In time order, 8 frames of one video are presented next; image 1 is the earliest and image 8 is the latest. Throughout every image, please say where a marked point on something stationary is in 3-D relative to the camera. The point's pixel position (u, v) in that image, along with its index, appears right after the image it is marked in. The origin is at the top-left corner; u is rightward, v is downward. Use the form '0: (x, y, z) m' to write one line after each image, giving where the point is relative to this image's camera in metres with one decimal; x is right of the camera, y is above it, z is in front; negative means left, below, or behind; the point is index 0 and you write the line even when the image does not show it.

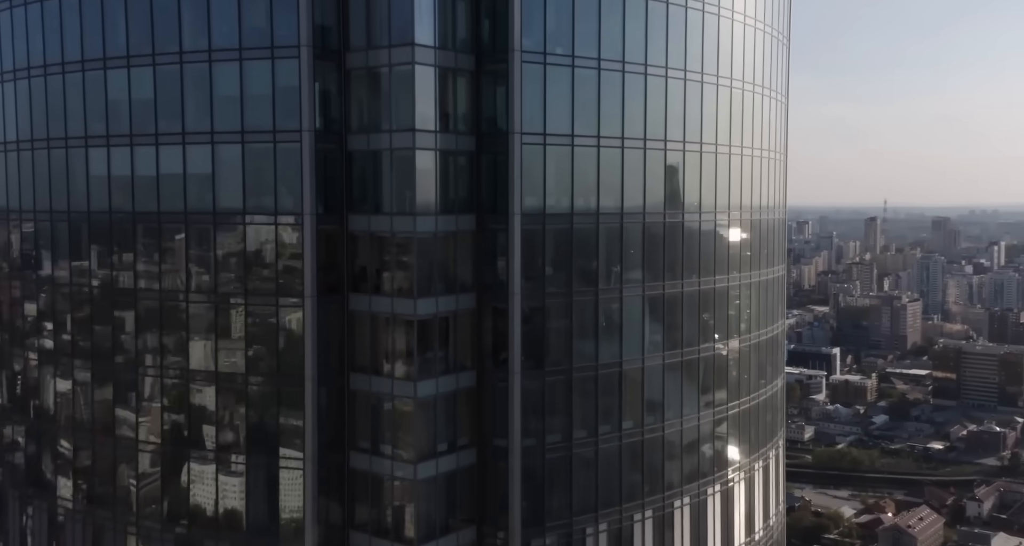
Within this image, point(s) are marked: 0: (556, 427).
0: (+0.9, -2.8, +19.6) m
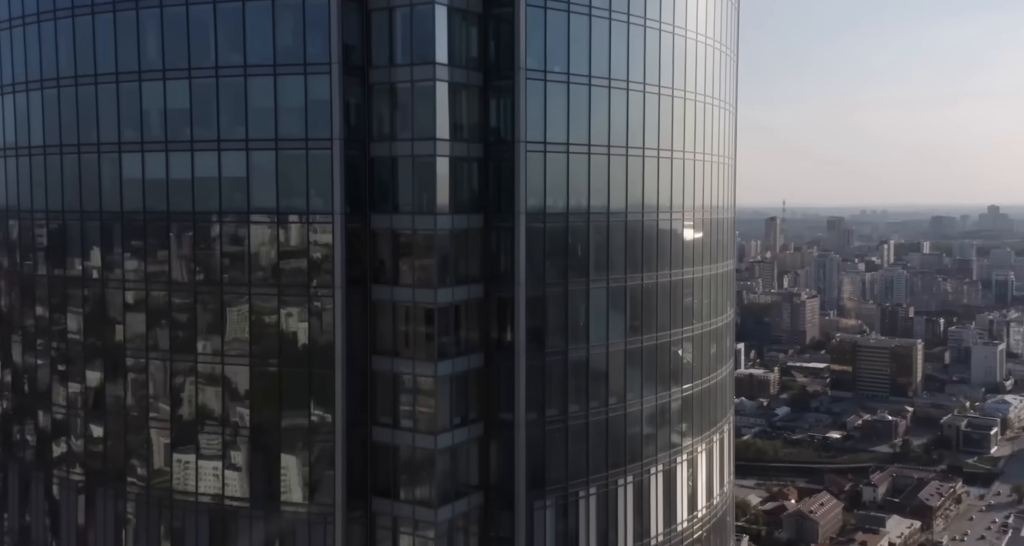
0: (+0.9, -2.6, +22.1) m
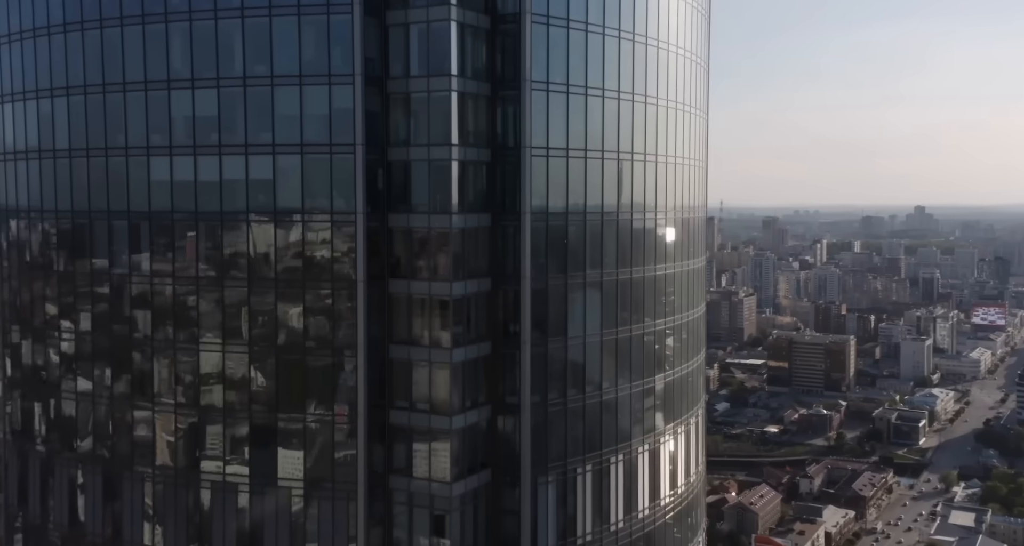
0: (+1.0, -2.5, +24.0) m
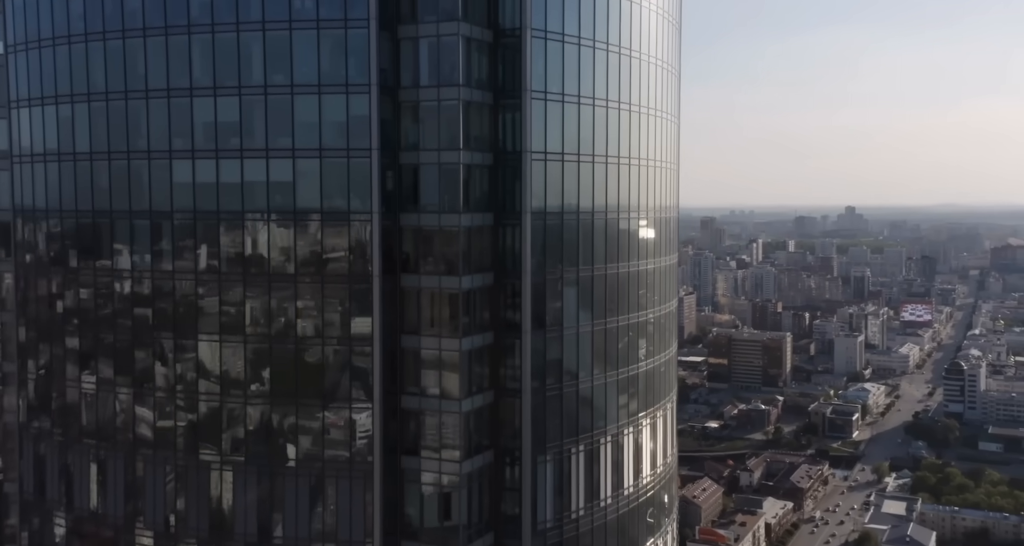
0: (+1.0, -2.4, +26.0) m
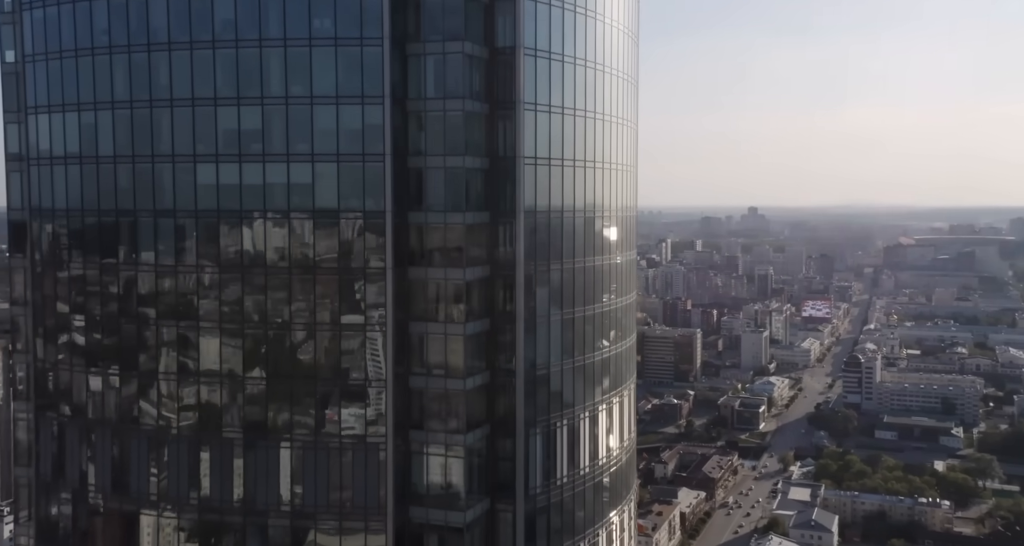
0: (+0.8, -2.2, +29.0) m
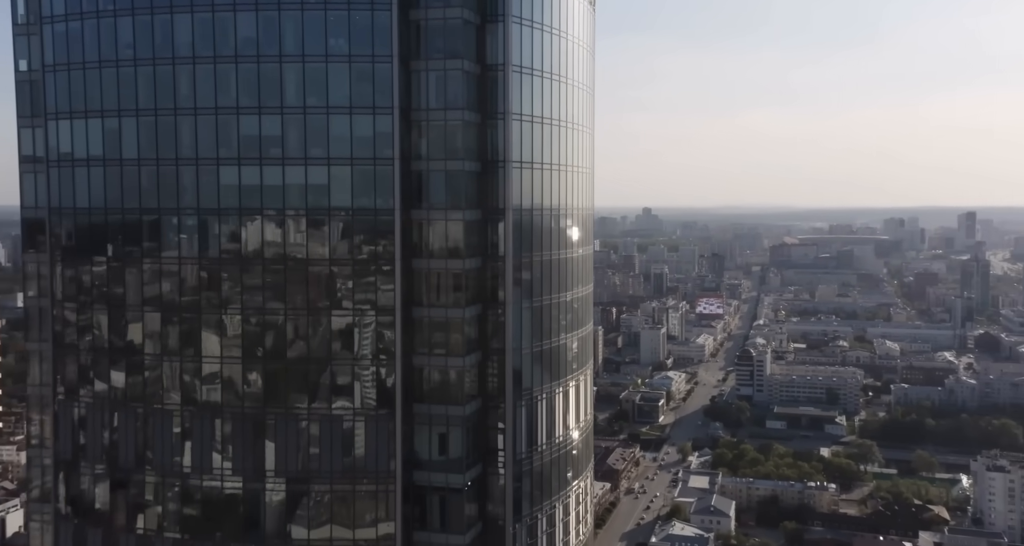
0: (+0.4, -1.9, +32.8) m
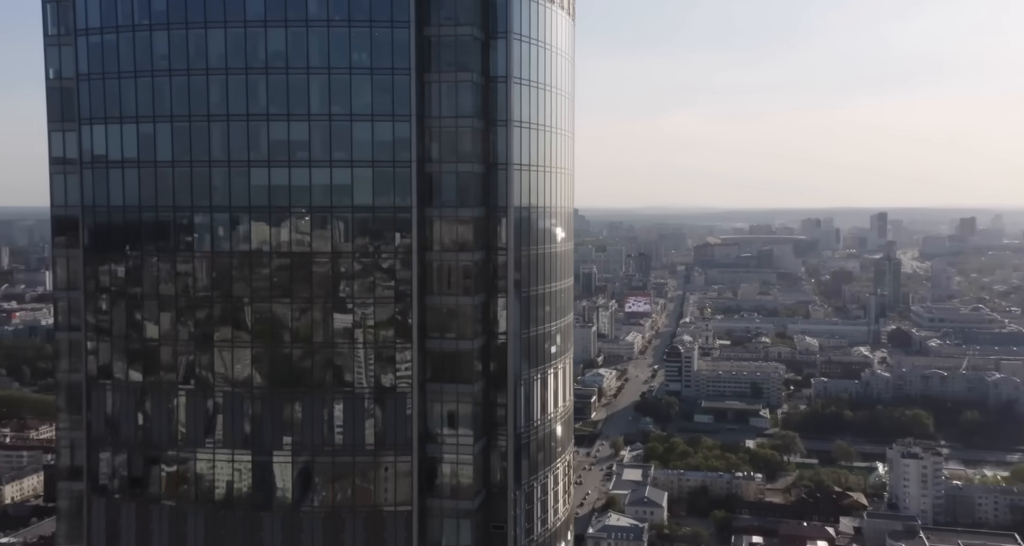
0: (+0.4, -1.6, +36.4) m
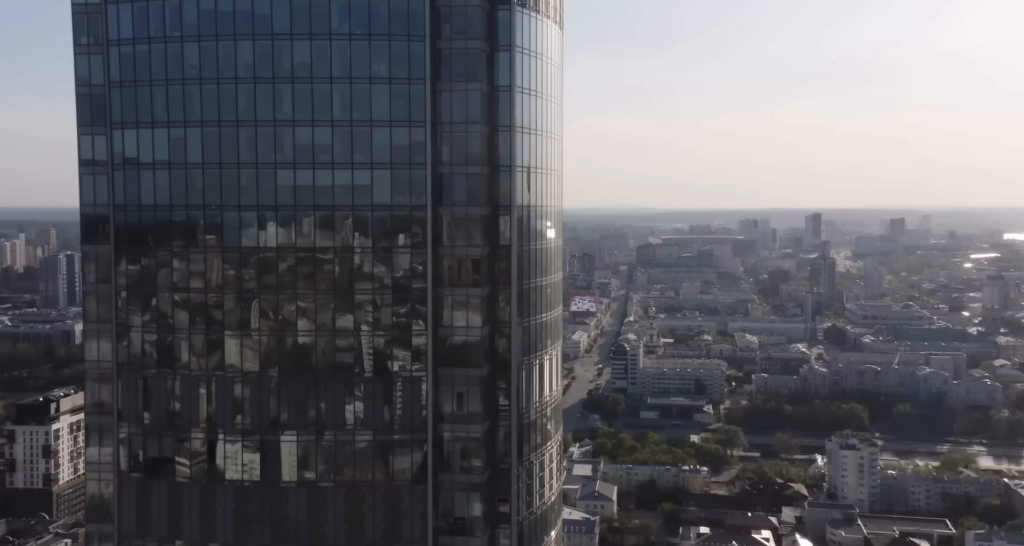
0: (+0.4, -1.4, +39.5) m
